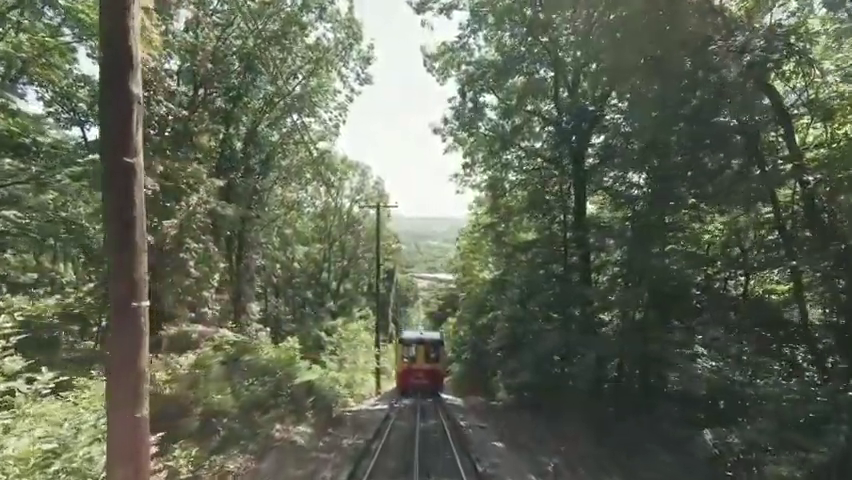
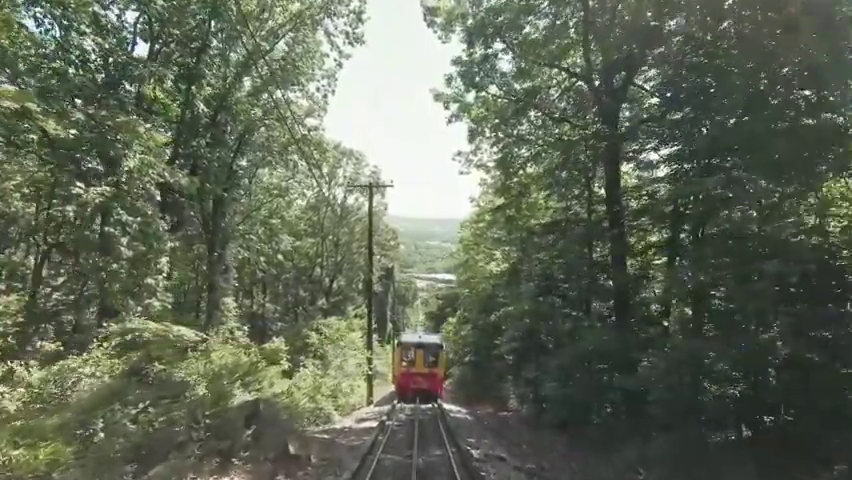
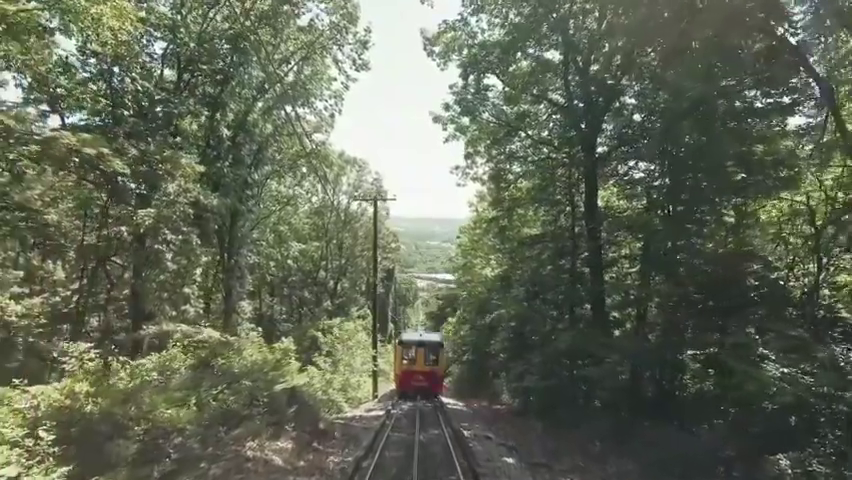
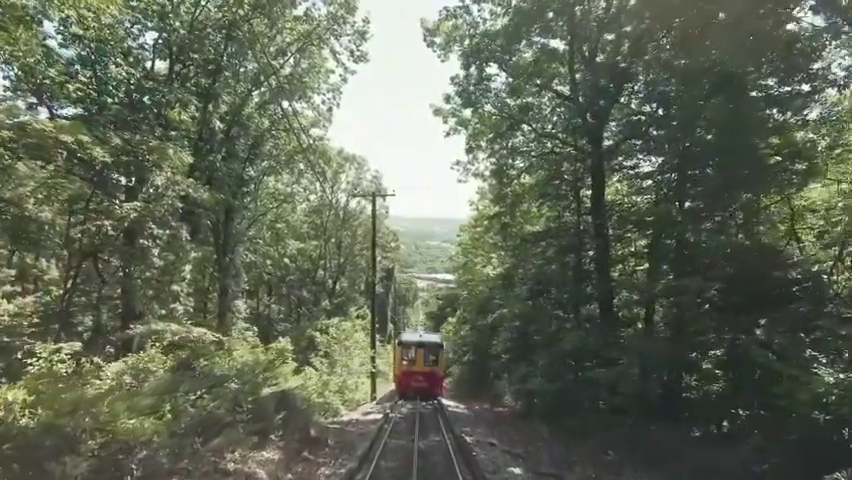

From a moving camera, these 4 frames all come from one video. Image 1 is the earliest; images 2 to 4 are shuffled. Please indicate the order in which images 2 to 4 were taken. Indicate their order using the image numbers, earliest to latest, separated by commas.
3, 4, 2
